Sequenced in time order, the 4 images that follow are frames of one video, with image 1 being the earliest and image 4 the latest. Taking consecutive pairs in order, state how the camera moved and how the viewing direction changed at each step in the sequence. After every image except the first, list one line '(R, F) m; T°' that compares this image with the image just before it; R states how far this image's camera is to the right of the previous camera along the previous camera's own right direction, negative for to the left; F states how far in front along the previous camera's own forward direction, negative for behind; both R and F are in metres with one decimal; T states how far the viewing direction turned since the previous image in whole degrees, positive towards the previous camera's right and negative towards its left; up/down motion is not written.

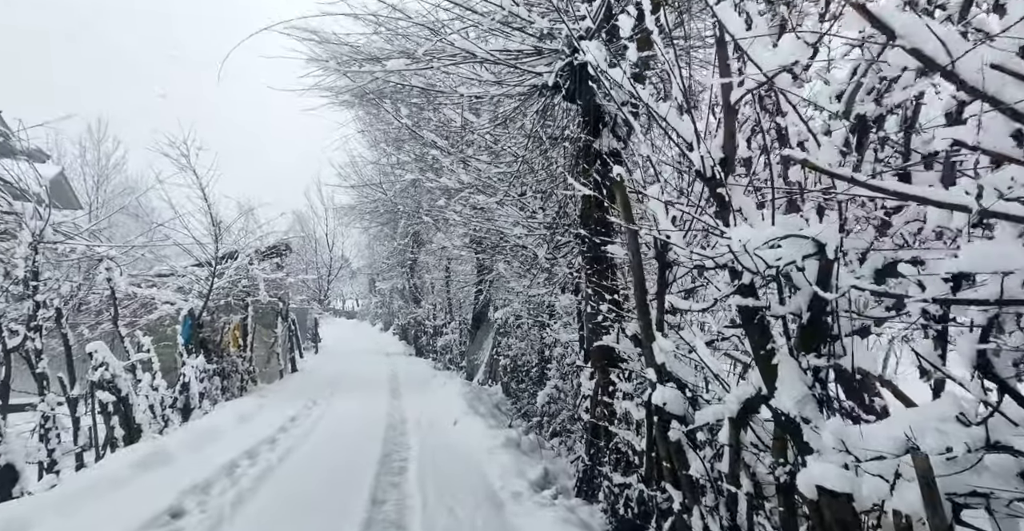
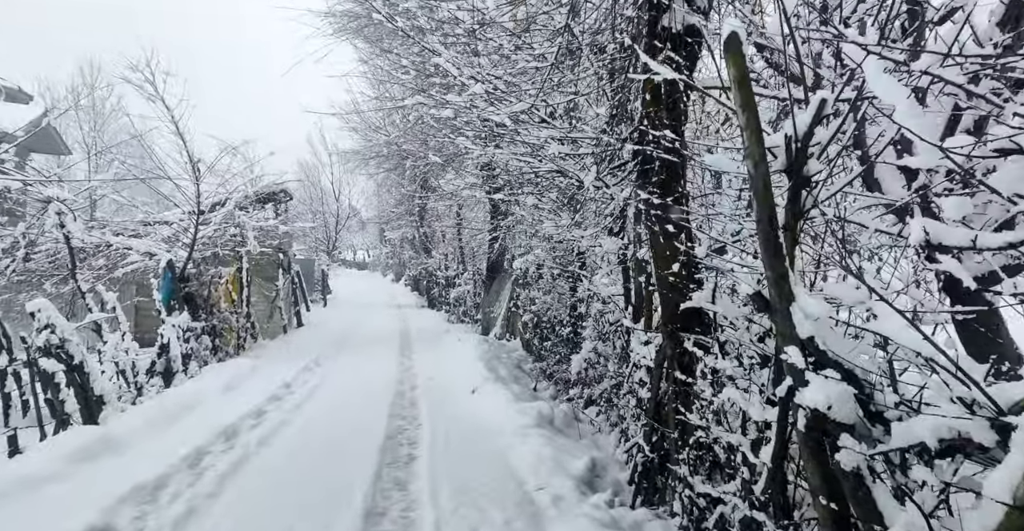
(-0.2, +1.5) m; -1°
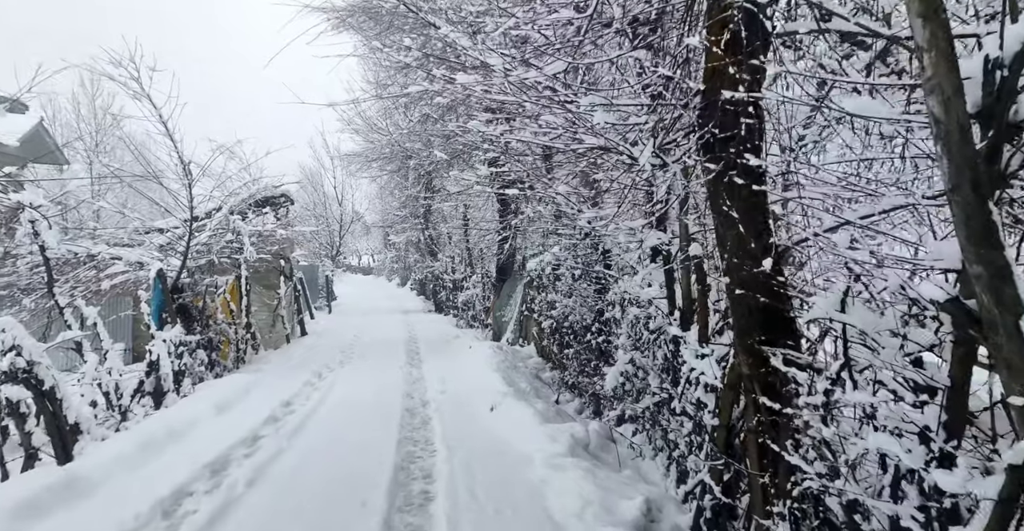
(-0.2, +0.8) m; 0°
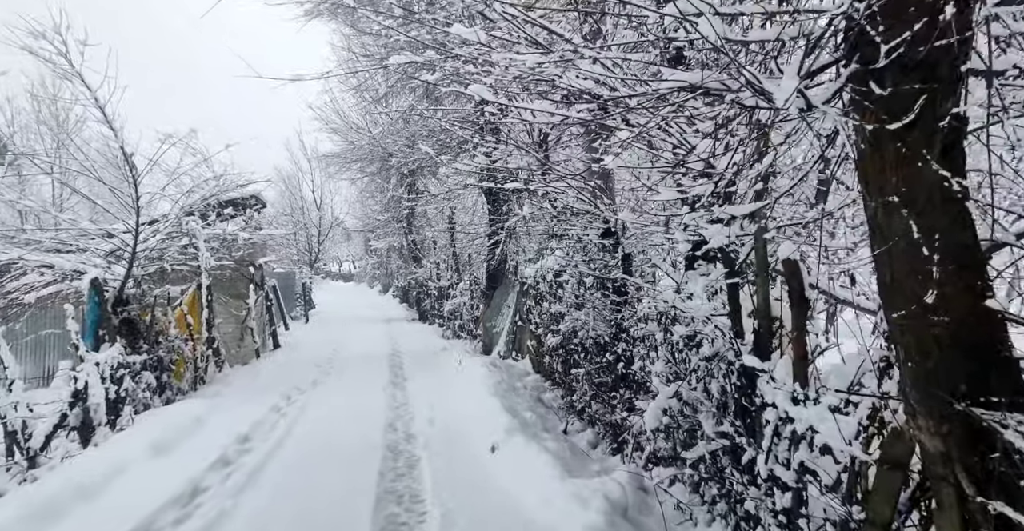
(-0.2, +1.3) m; +1°
